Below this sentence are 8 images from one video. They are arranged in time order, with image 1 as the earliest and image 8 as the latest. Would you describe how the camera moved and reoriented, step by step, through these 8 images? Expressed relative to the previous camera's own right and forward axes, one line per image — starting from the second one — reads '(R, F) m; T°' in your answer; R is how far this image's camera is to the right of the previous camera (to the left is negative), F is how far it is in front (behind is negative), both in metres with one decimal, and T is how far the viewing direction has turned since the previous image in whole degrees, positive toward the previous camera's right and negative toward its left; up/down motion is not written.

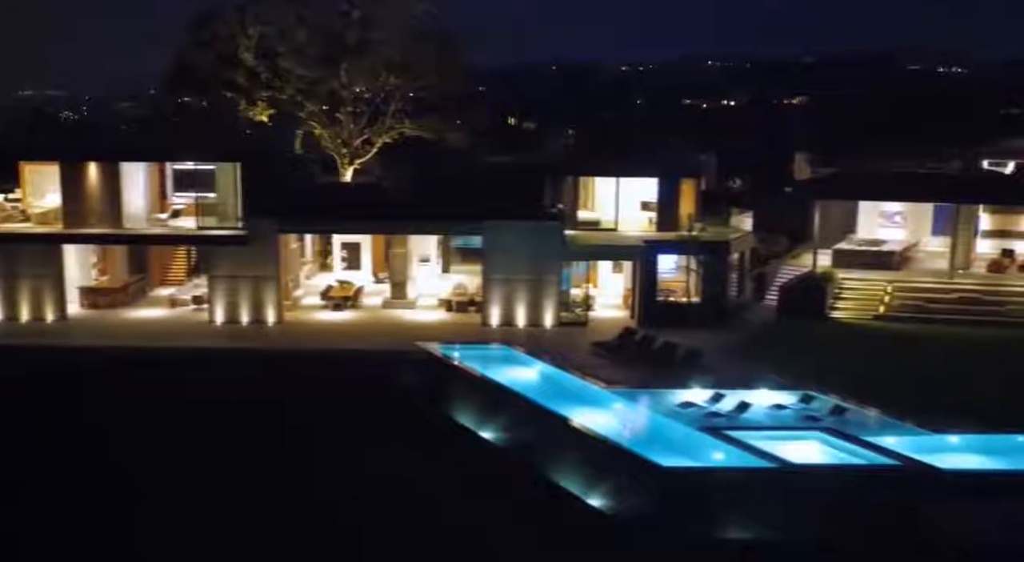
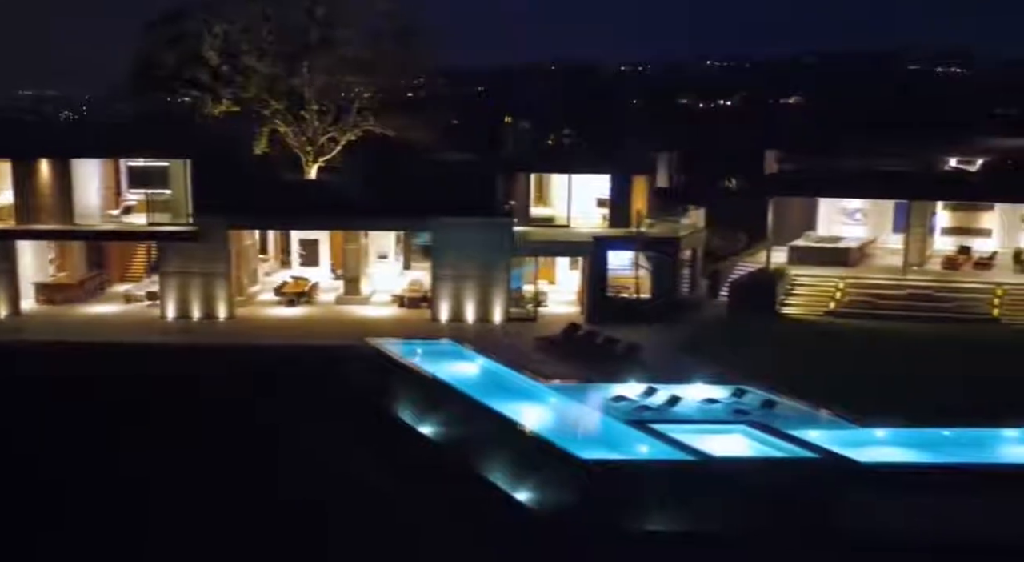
(+0.9, -0.1) m; 0°
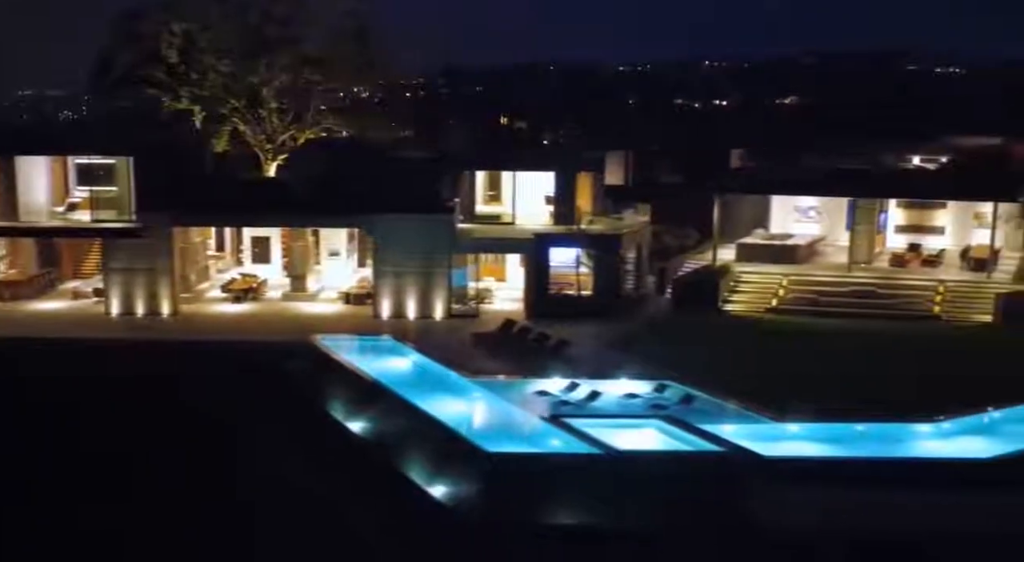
(+1.1, -0.1) m; 0°
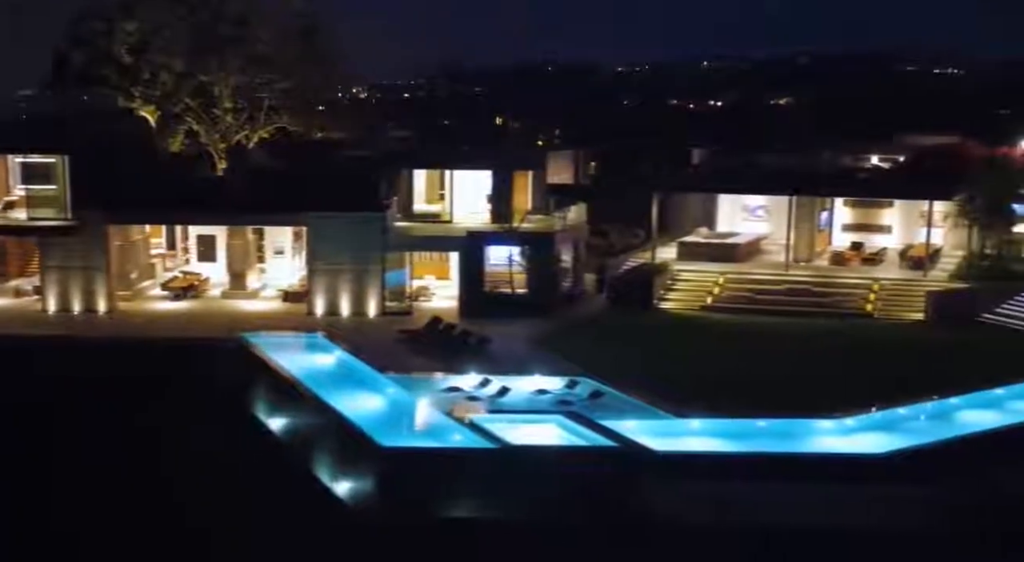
(+1.2, -0.1) m; 0°
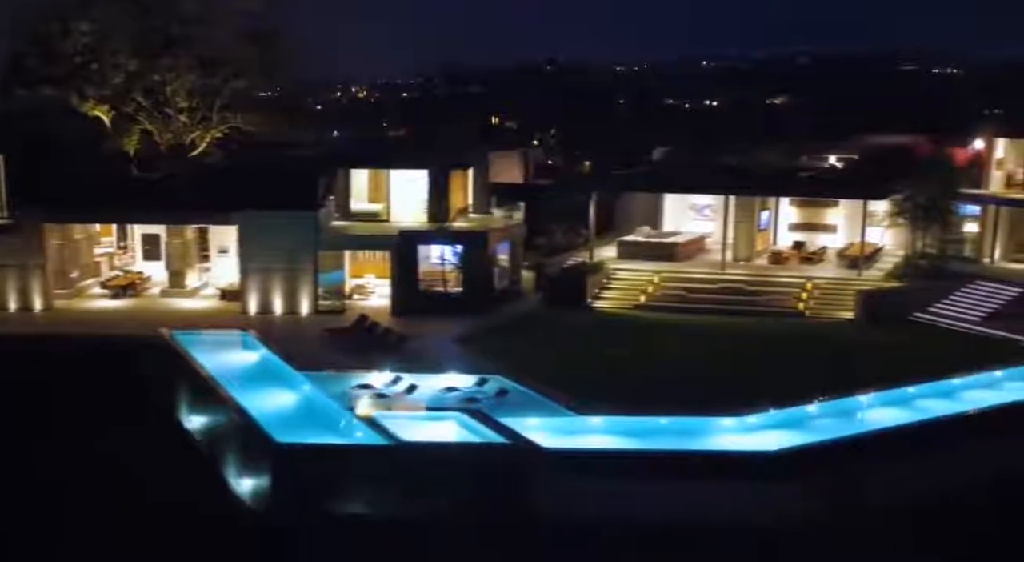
(+1.3, -0.1) m; 0°
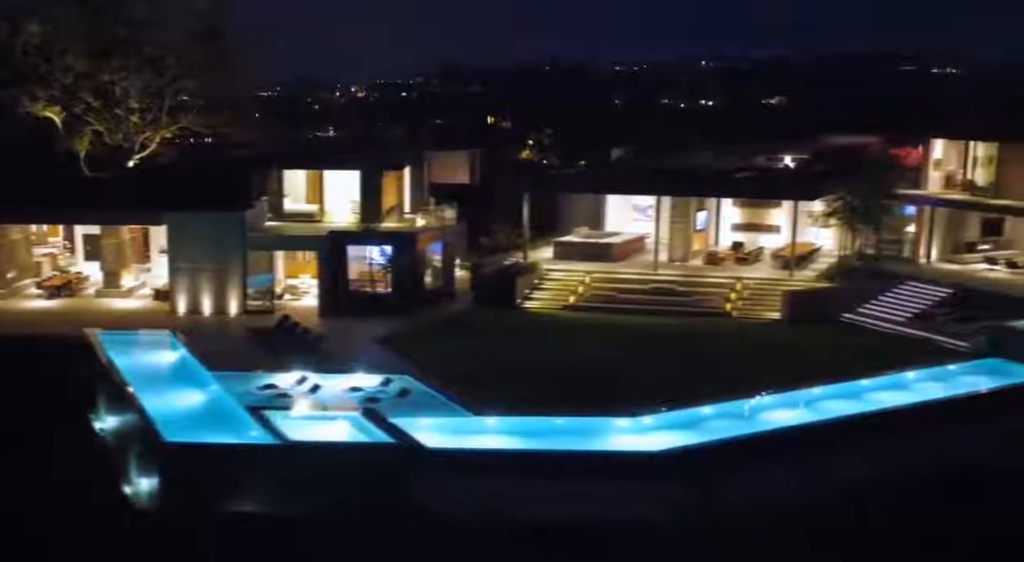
(+1.4, -0.1) m; 0°
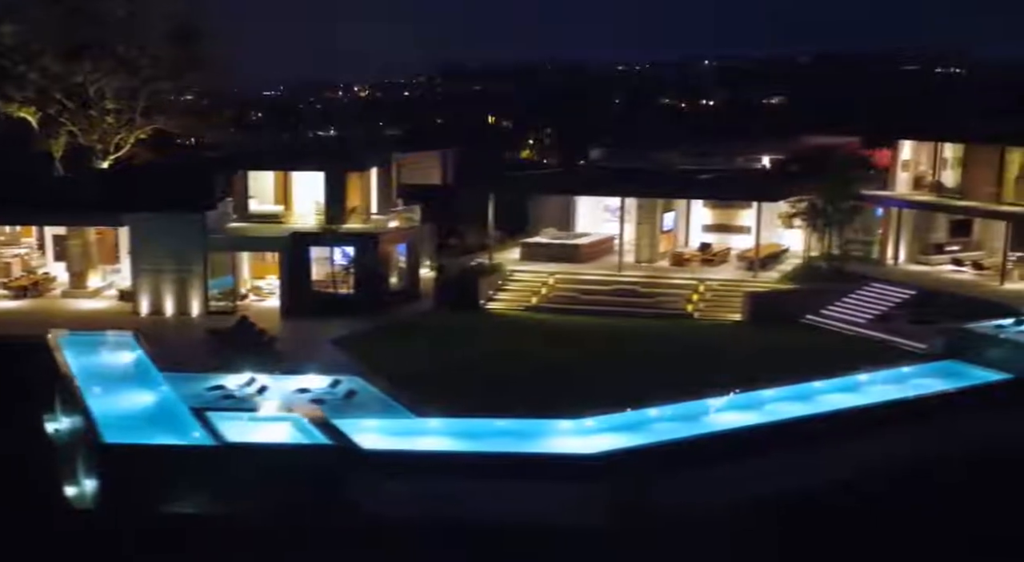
(+0.8, 0.0) m; 0°
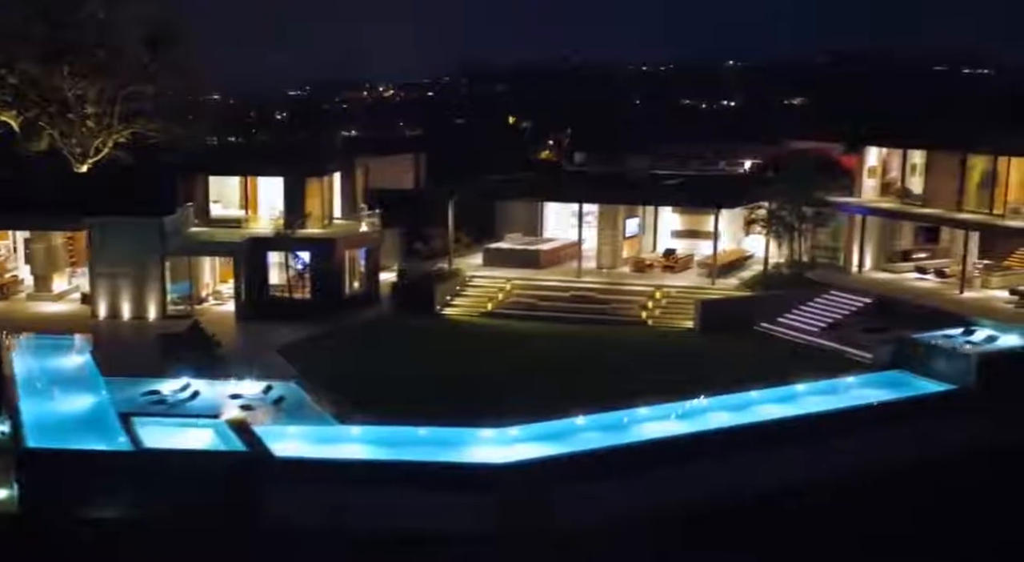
(+1.3, 0.0) m; -2°
